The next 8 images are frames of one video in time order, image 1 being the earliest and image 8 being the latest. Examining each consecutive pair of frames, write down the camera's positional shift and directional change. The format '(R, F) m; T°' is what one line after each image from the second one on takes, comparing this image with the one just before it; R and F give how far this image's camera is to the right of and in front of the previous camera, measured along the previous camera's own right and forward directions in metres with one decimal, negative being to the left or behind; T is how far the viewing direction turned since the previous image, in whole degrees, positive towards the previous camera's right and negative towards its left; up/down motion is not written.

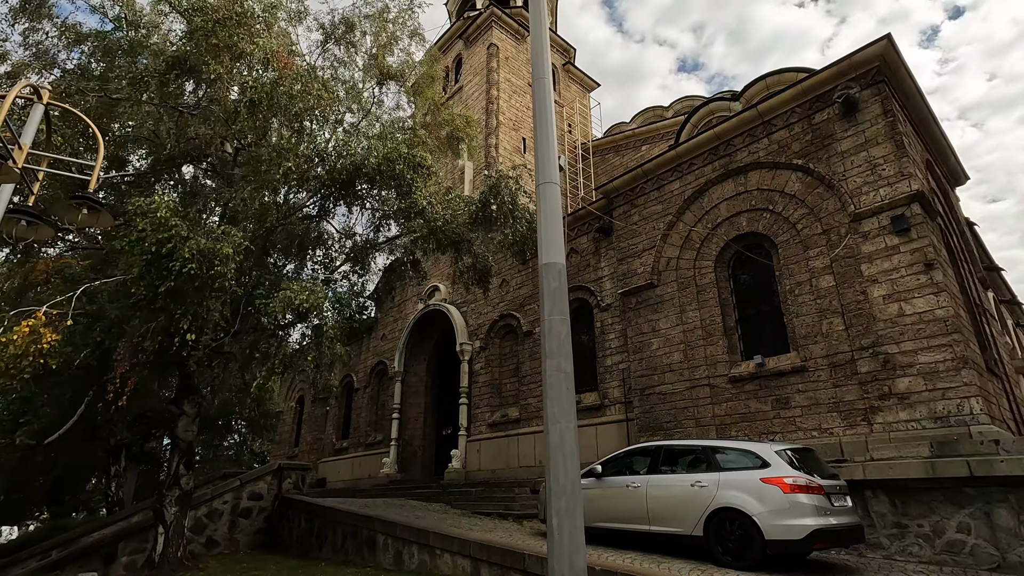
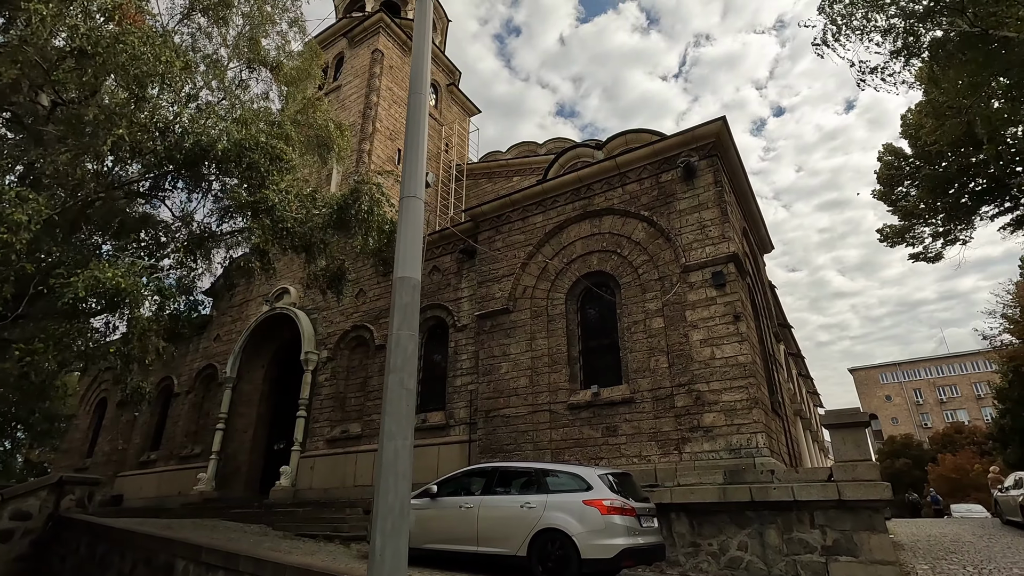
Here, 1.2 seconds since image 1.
(+0.1, 0.0) m; +14°
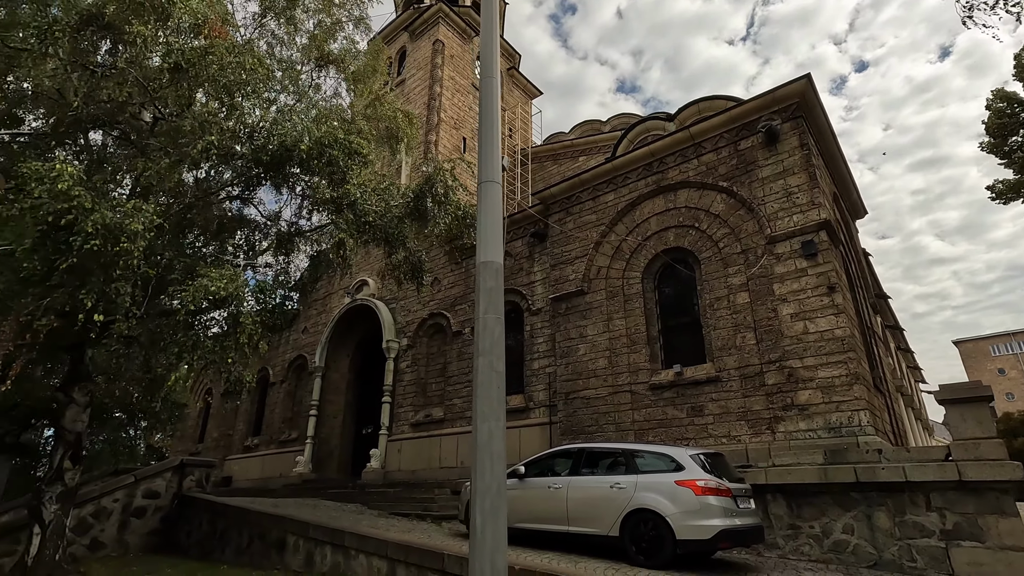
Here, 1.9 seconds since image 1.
(-0.2, 0.0) m; -7°
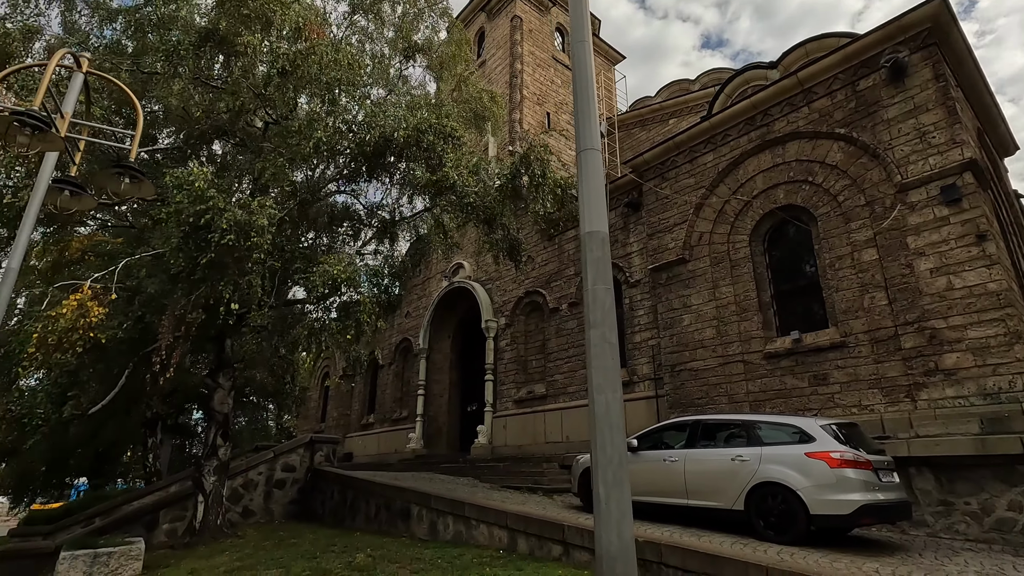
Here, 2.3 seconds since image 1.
(-0.2, +0.1) m; -10°
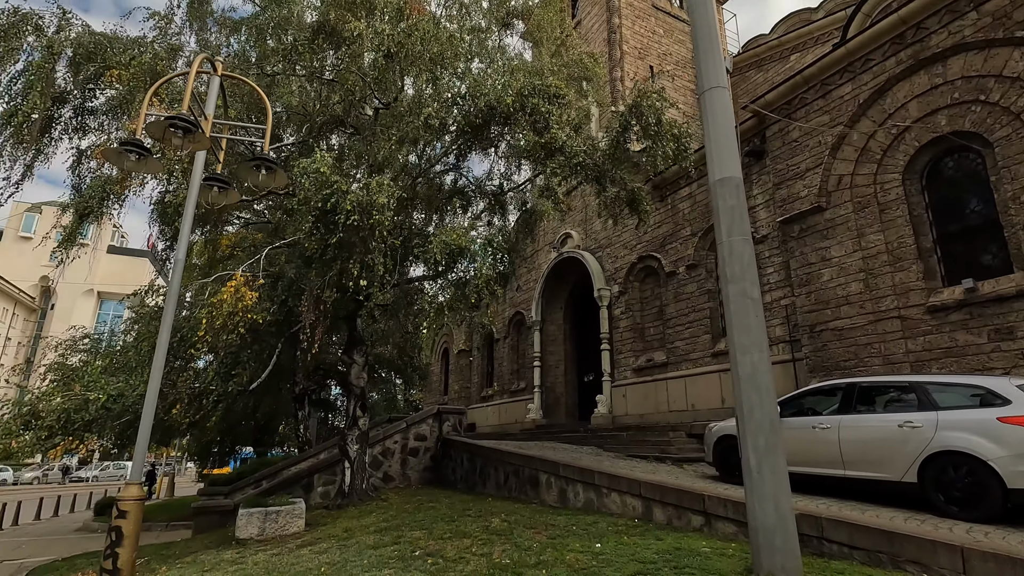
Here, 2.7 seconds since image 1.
(-0.2, +0.2) m; -11°
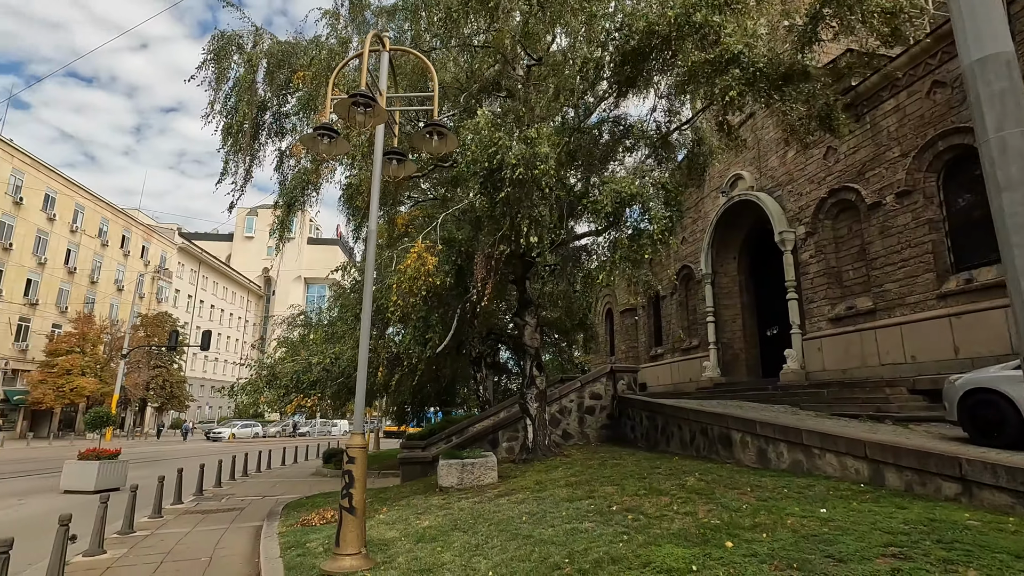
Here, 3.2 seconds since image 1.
(-0.3, +0.2) m; -17°
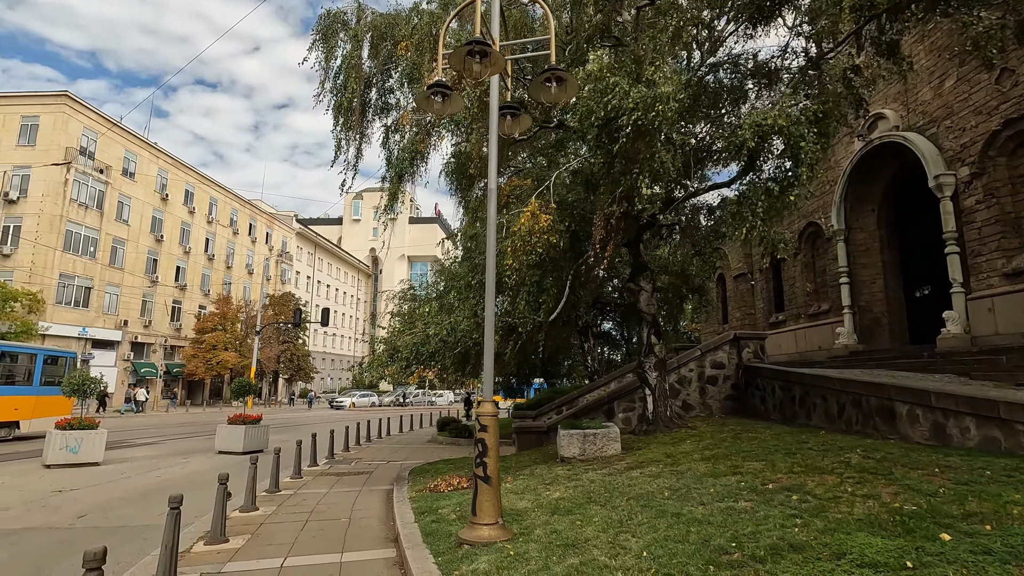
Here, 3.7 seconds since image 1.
(-0.4, +0.4) m; -10°
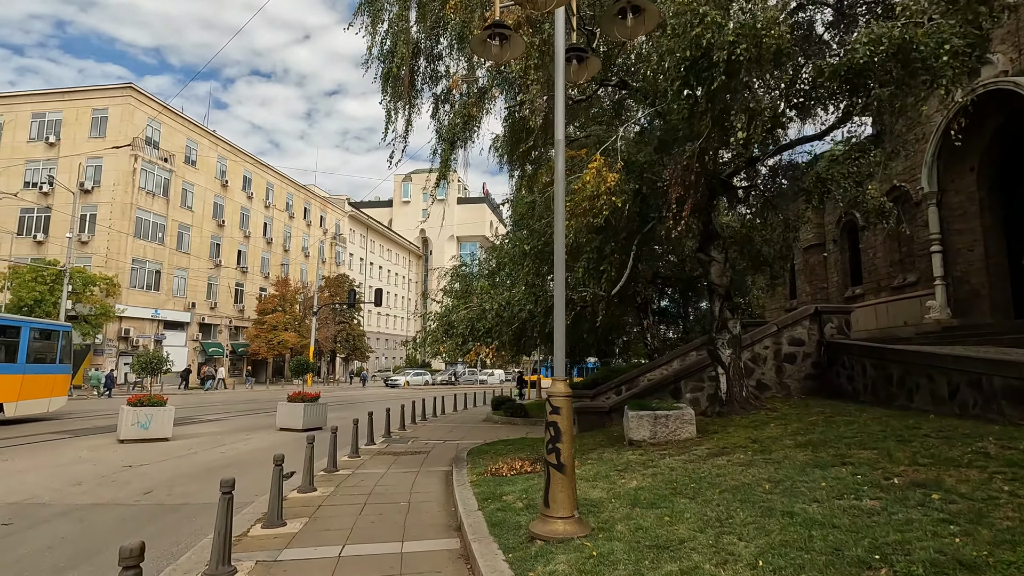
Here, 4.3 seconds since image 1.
(-0.2, +0.6) m; -5°
